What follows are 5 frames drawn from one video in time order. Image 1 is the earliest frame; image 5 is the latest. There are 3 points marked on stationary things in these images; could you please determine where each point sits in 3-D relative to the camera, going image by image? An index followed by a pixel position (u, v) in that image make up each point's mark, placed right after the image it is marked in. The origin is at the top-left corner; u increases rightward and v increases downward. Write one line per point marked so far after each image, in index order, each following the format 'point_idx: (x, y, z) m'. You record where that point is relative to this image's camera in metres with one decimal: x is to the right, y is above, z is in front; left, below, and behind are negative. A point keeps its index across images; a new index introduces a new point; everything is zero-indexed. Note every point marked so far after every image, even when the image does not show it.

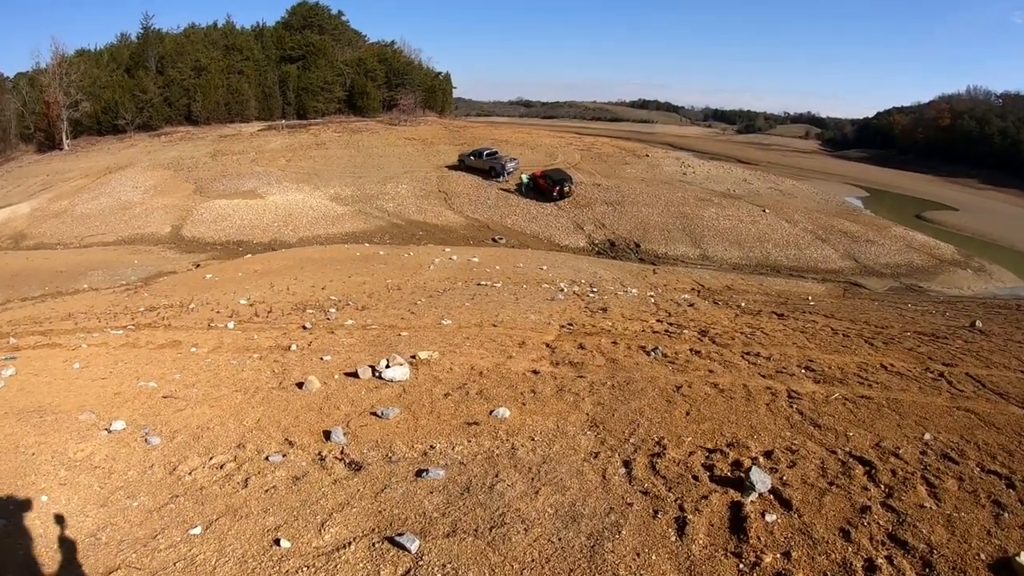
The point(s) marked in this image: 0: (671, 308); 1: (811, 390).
0: (+3.7, -0.4, +14.2) m
1: (+3.7, -1.3, +7.6) m
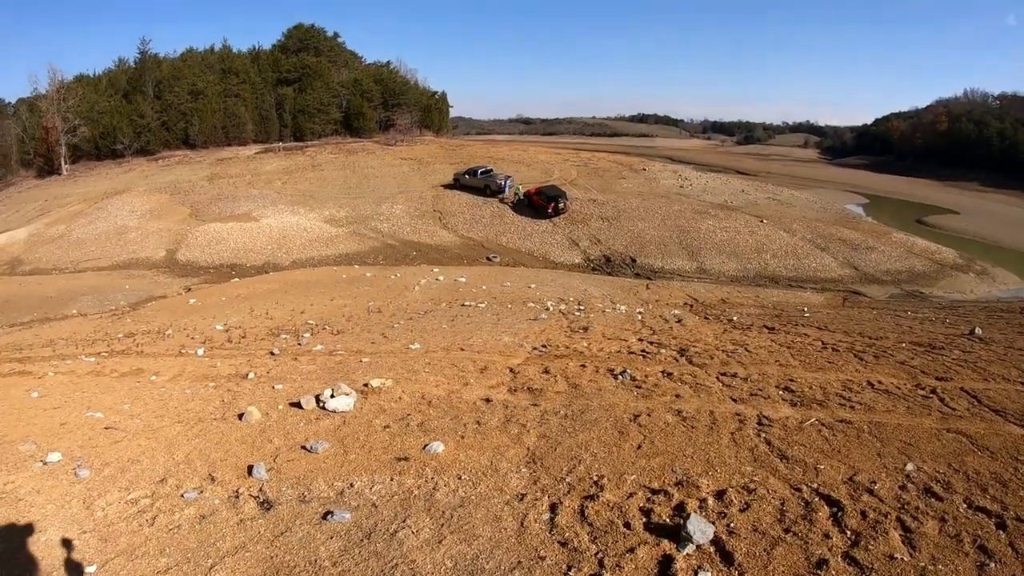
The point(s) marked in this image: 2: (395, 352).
0: (+3.2, -0.8, +13.5) m
1: (+3.0, -1.4, +6.9) m
2: (-2.2, -1.2, +11.4) m
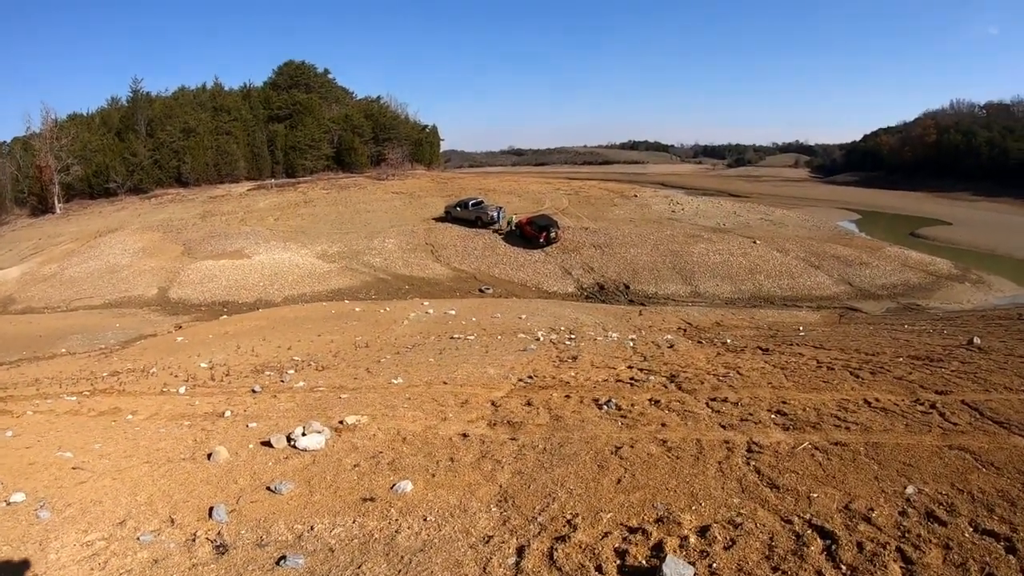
0: (+2.9, -1.3, +13.1) m
1: (+2.8, -1.6, +6.5) m
2: (-2.4, -1.8, +11.0) m
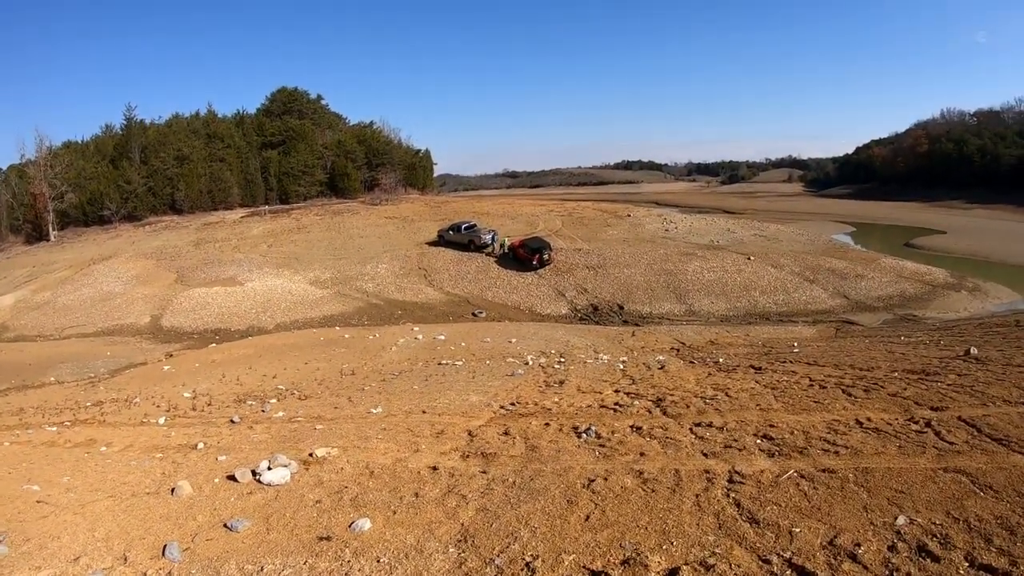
0: (+2.6, -1.8, +12.7) m
1: (+2.4, -1.8, +6.1) m
2: (-2.7, -2.2, +10.7) m
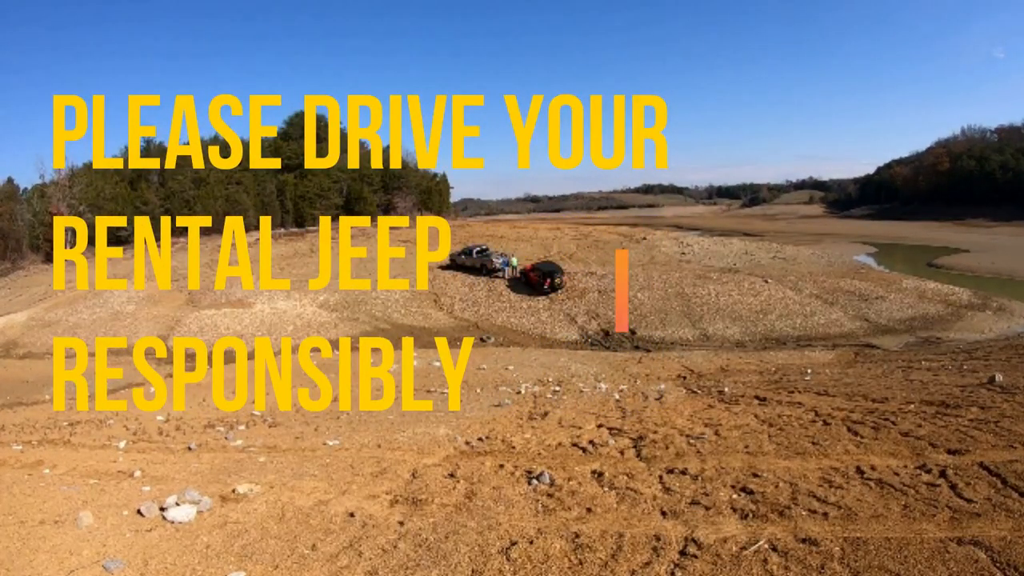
0: (+2.2, -2.2, +11.5) m
1: (+1.7, -2.0, +4.9) m
2: (-3.2, -2.5, +9.7) m
